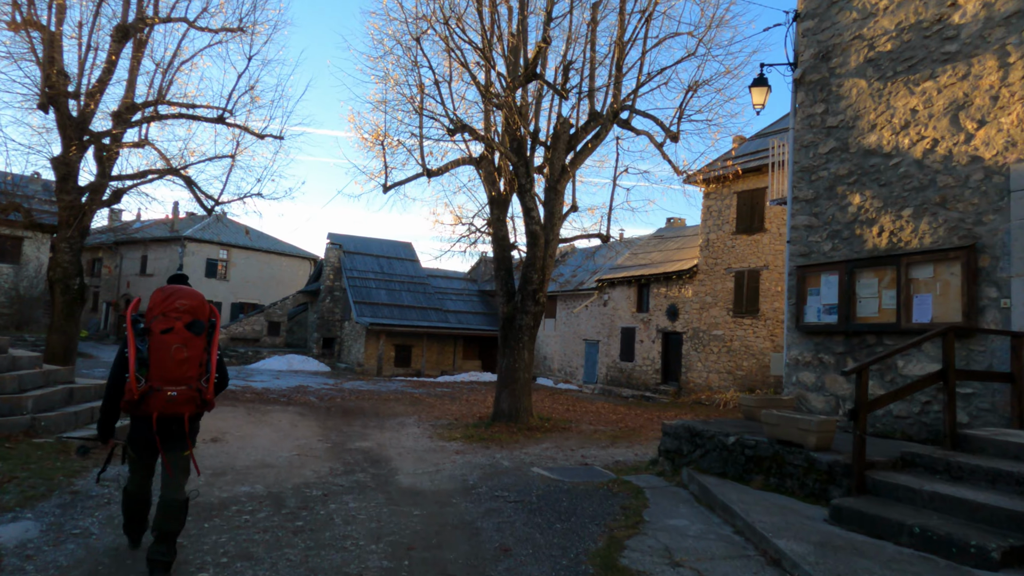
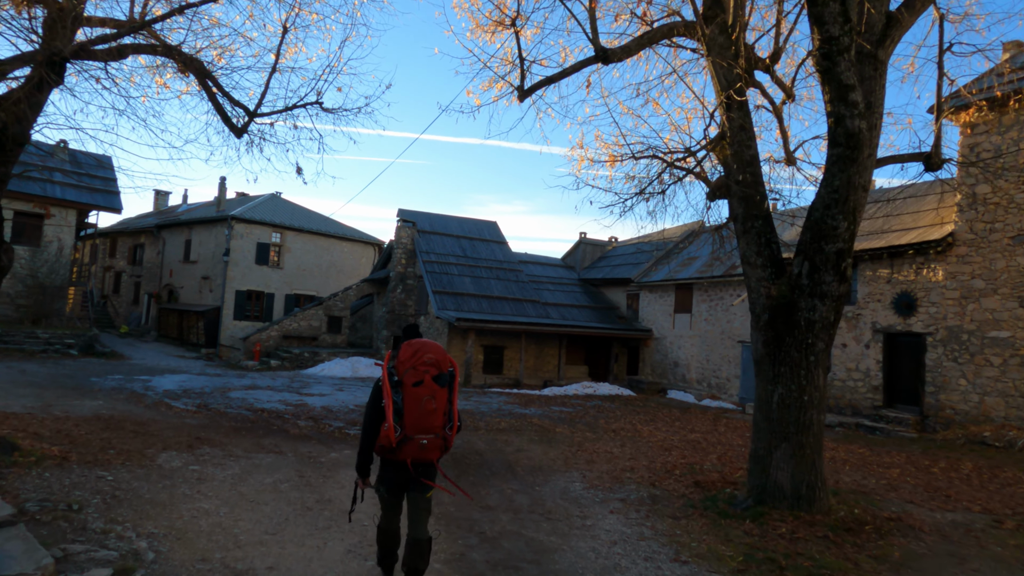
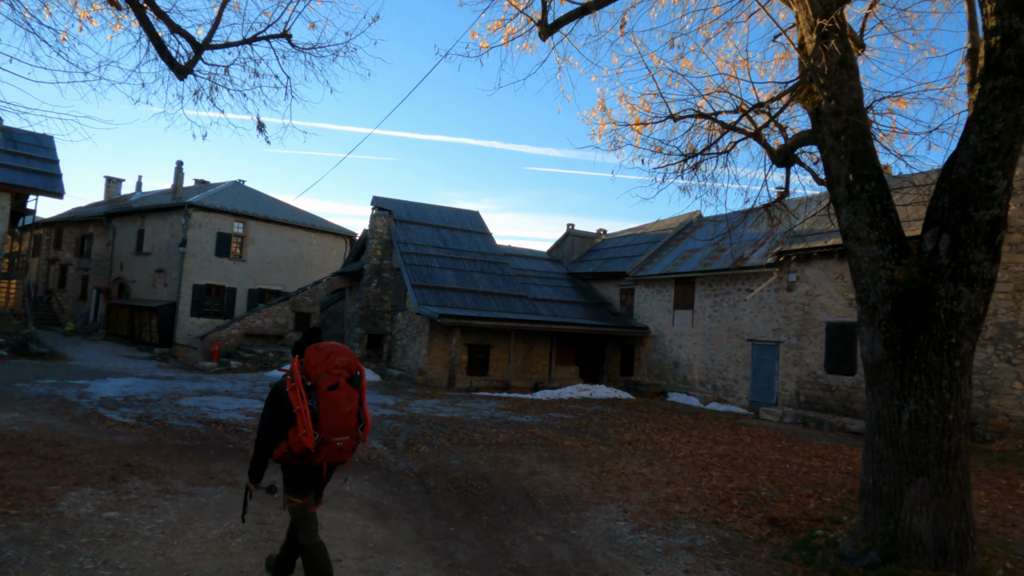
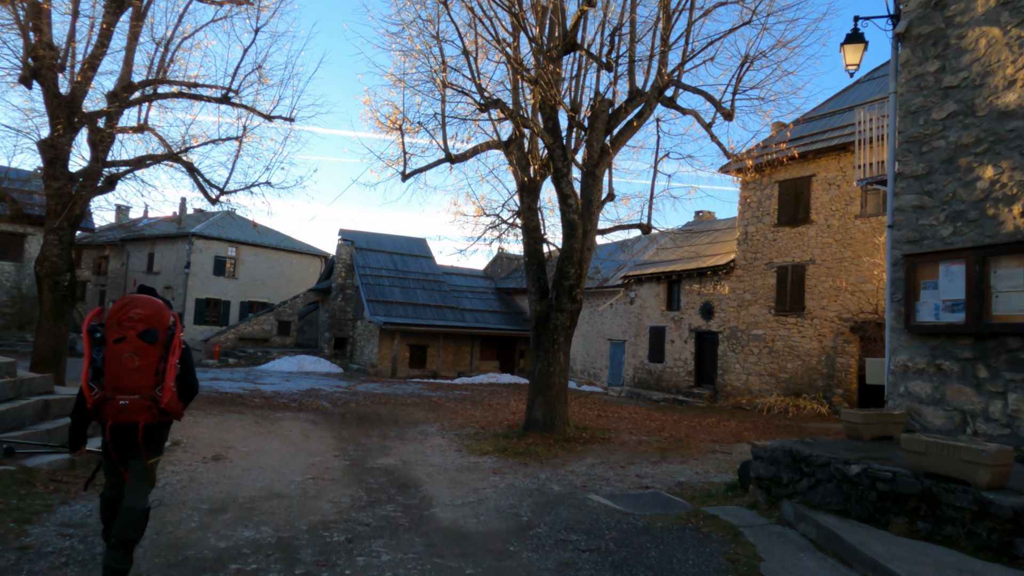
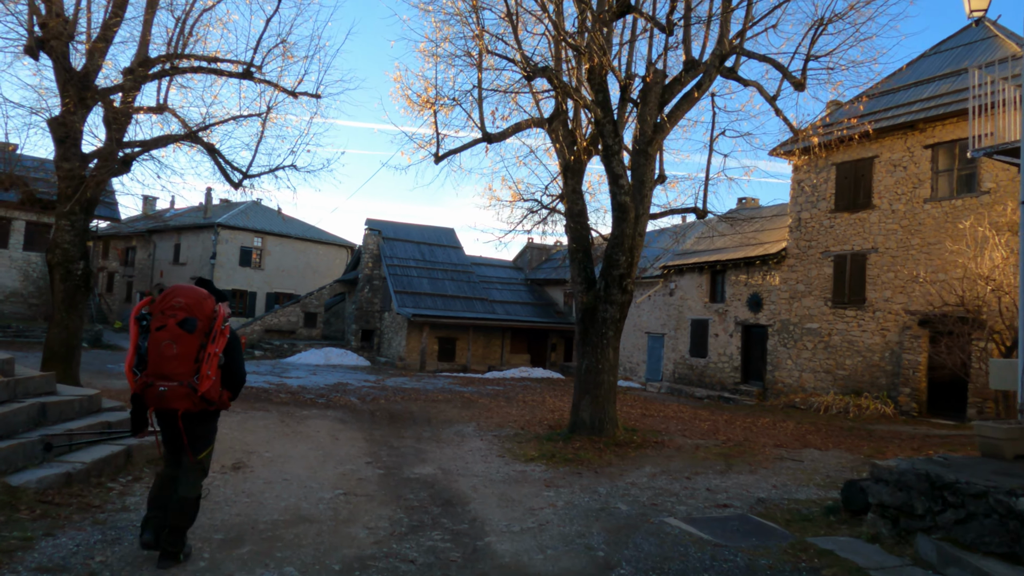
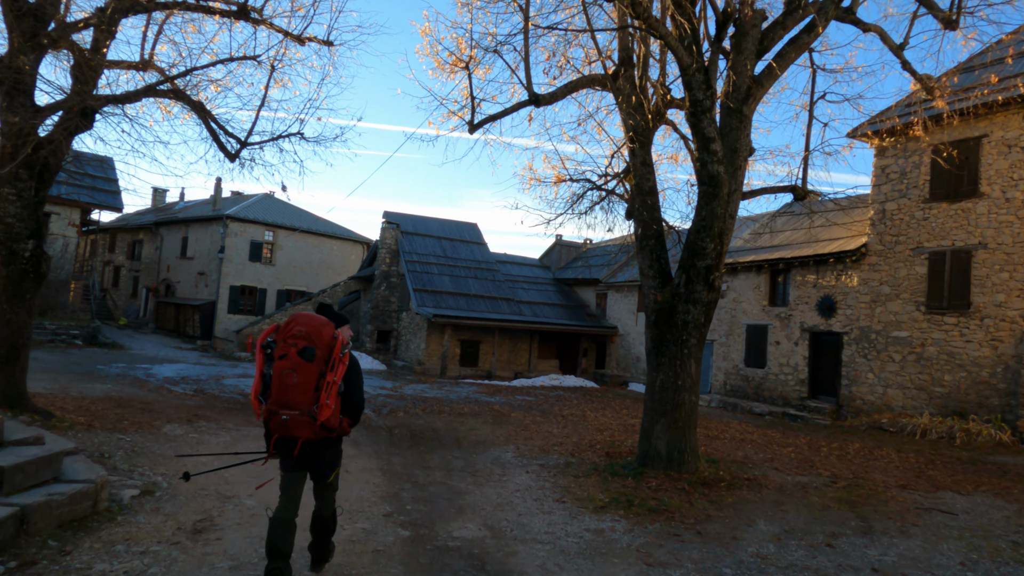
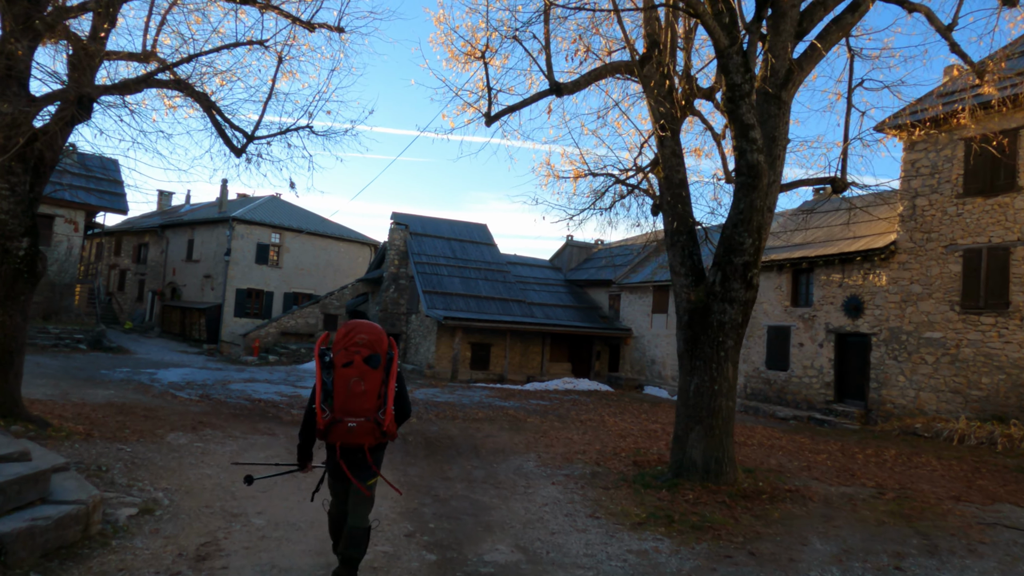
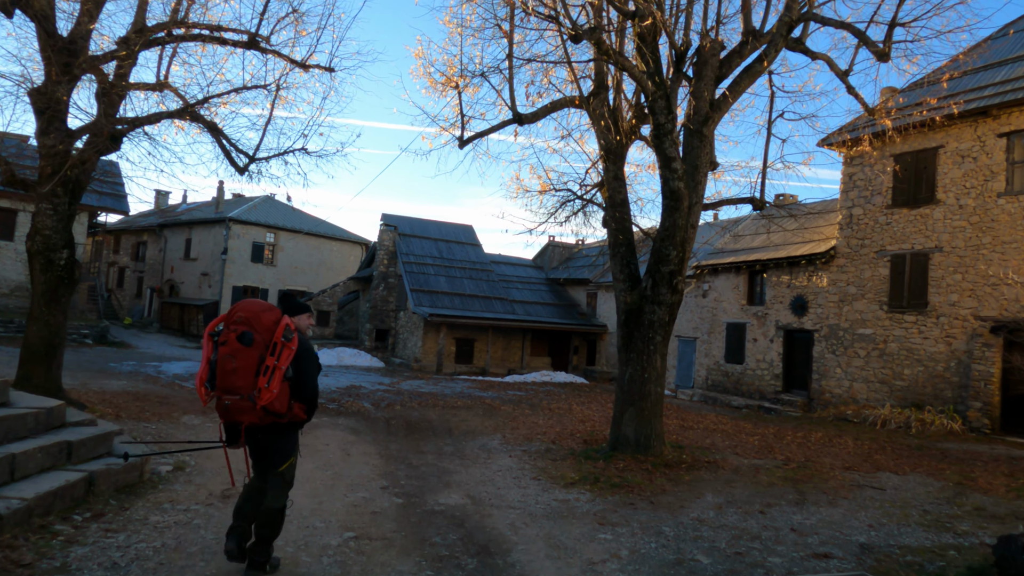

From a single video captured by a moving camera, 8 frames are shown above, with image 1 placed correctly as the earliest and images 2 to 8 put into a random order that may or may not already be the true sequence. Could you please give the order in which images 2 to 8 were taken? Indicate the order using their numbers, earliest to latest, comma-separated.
4, 5, 8, 6, 7, 2, 3
